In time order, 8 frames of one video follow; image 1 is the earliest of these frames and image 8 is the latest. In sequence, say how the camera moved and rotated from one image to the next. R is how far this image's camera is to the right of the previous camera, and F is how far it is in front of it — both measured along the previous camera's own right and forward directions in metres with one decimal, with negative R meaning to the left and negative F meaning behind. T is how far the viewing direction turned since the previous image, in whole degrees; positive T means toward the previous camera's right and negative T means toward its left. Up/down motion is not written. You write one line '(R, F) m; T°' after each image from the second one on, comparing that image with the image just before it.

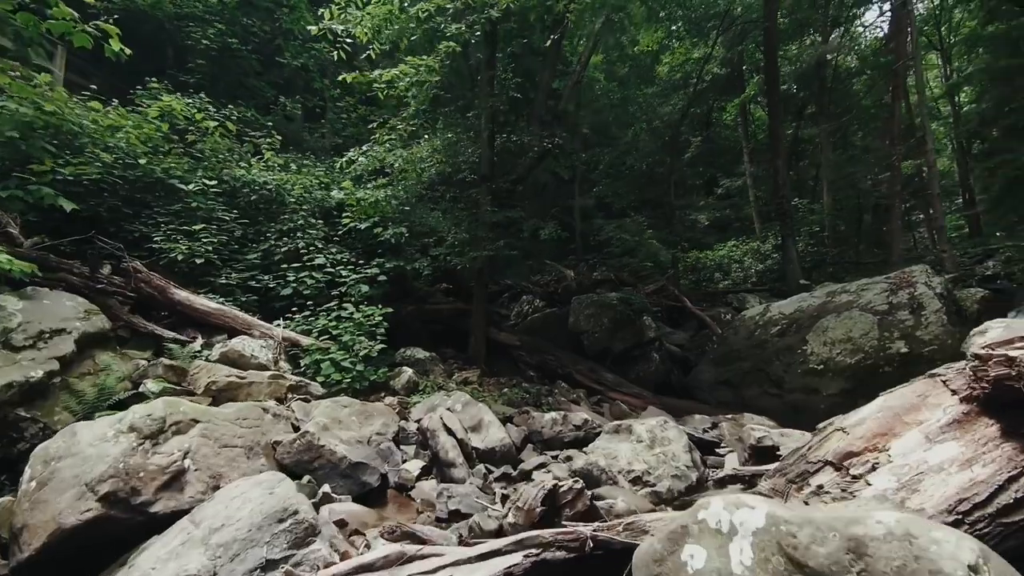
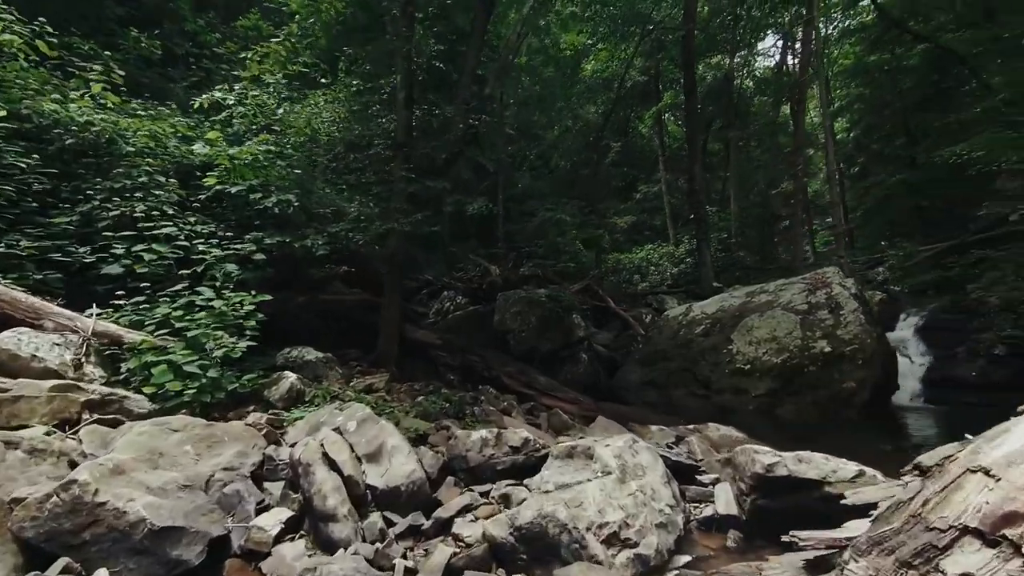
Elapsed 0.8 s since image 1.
(0.0, +1.1) m; +10°
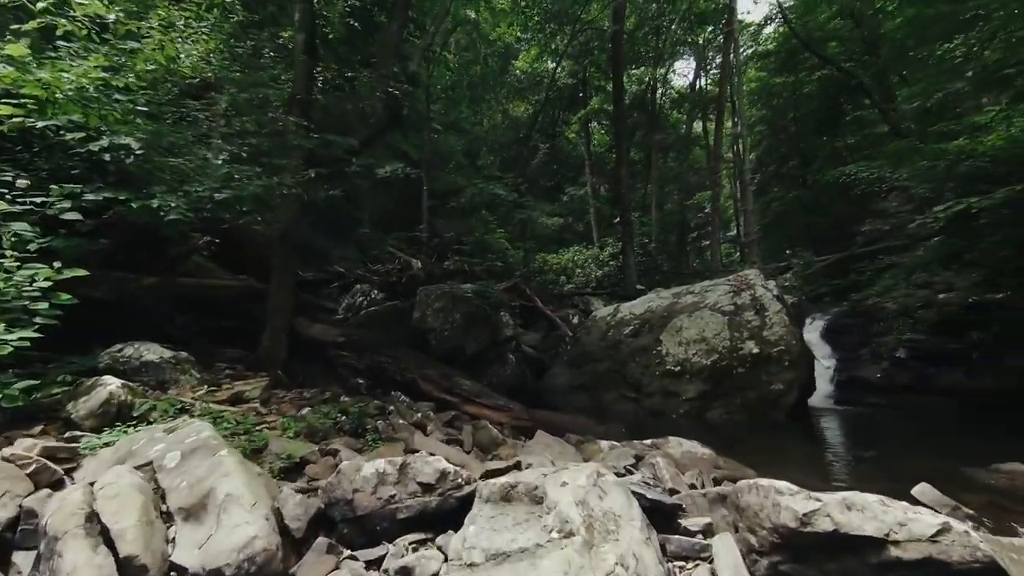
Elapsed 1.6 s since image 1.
(0.0, +0.9) m; +9°
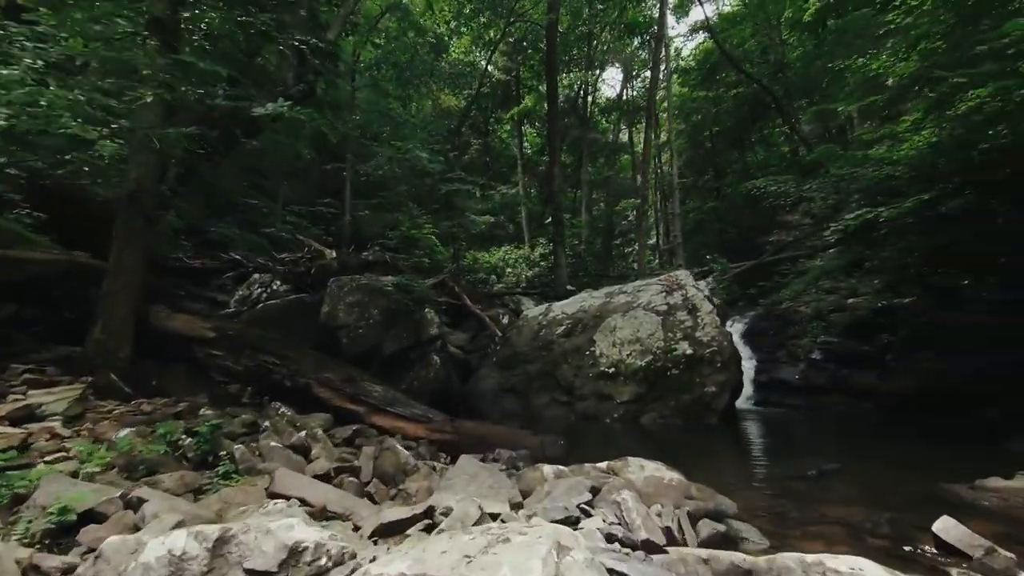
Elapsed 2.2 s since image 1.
(+0.1, +0.8) m; +9°
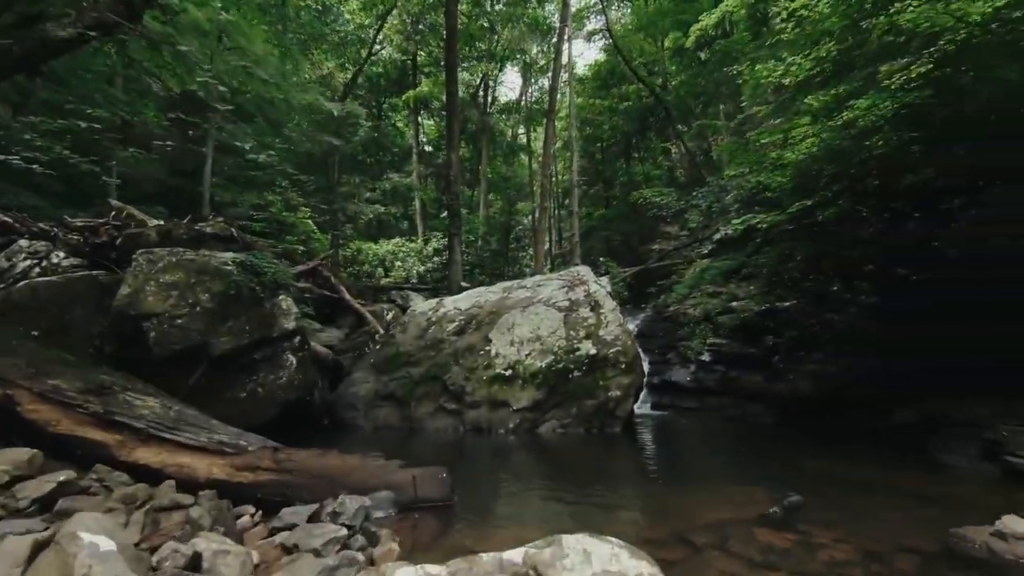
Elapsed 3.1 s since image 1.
(+0.2, +1.2) m; +13°
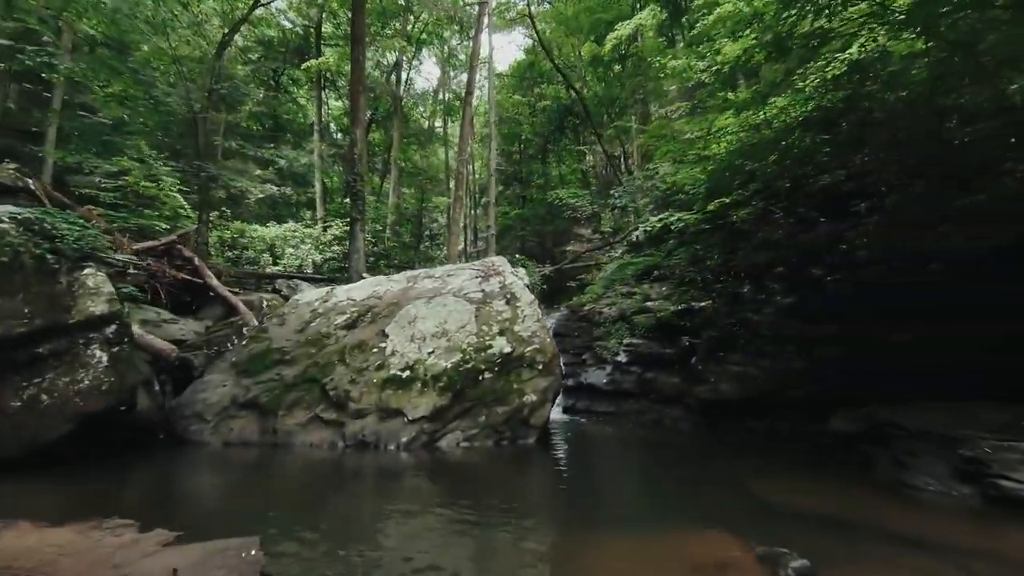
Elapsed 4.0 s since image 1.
(+0.1, +1.1) m; +11°
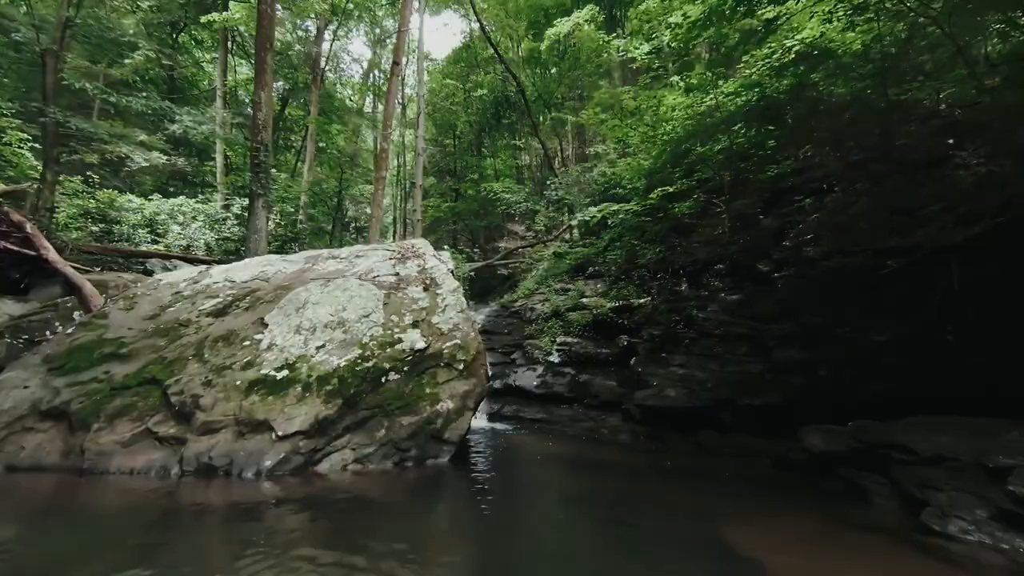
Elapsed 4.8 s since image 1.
(+0.1, +1.1) m; +9°
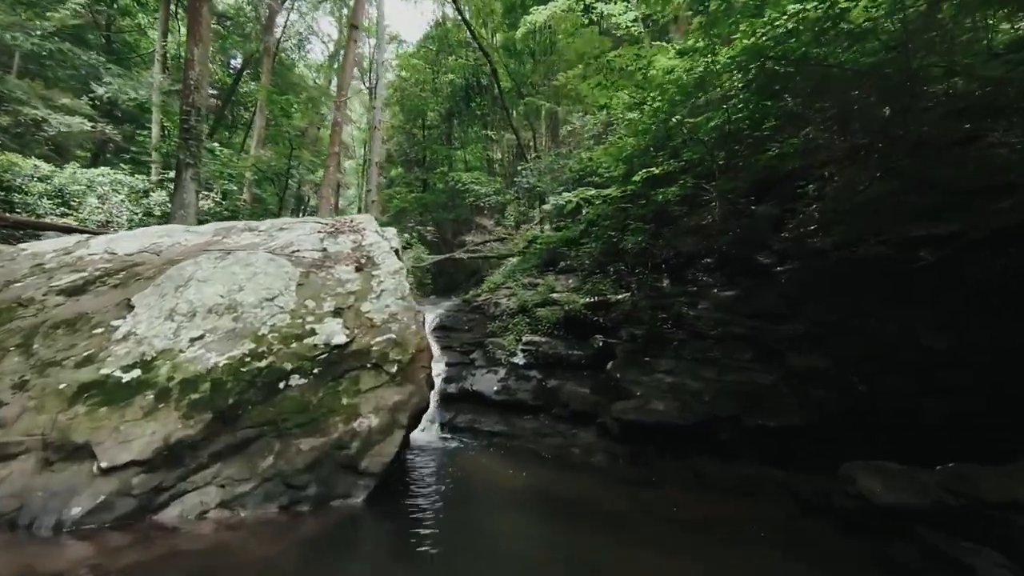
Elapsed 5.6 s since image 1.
(+0.1, +1.1) m; +4°
